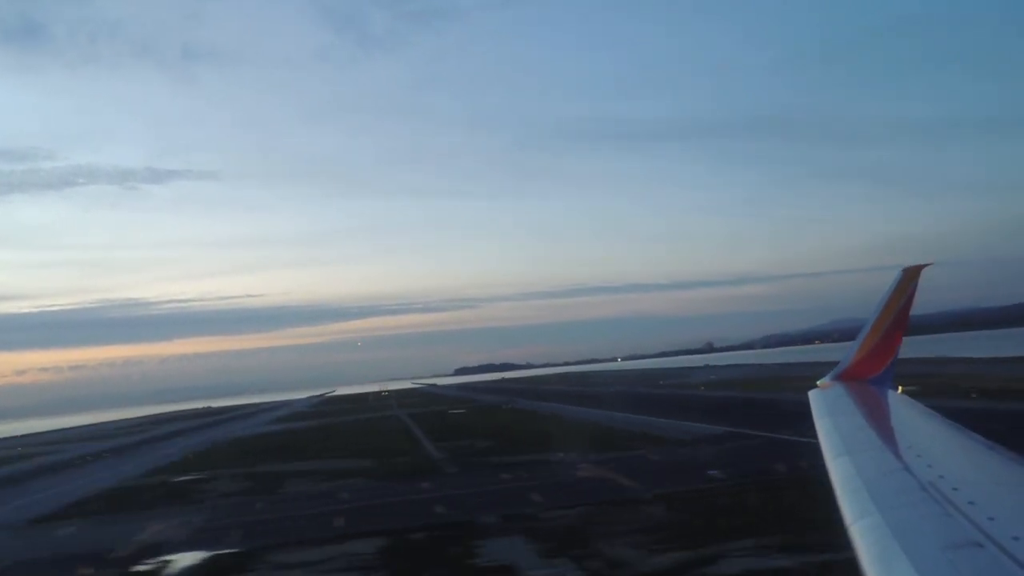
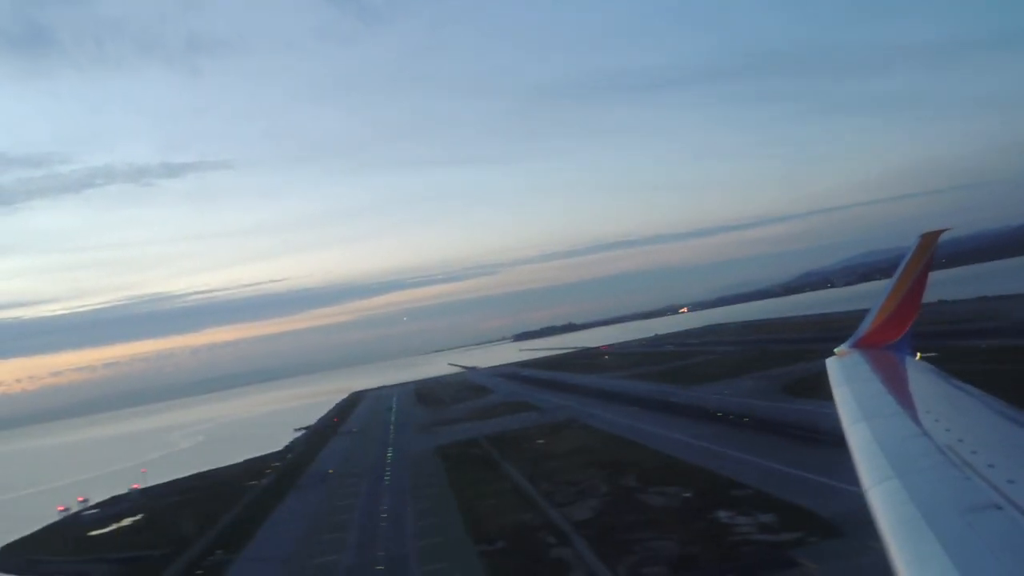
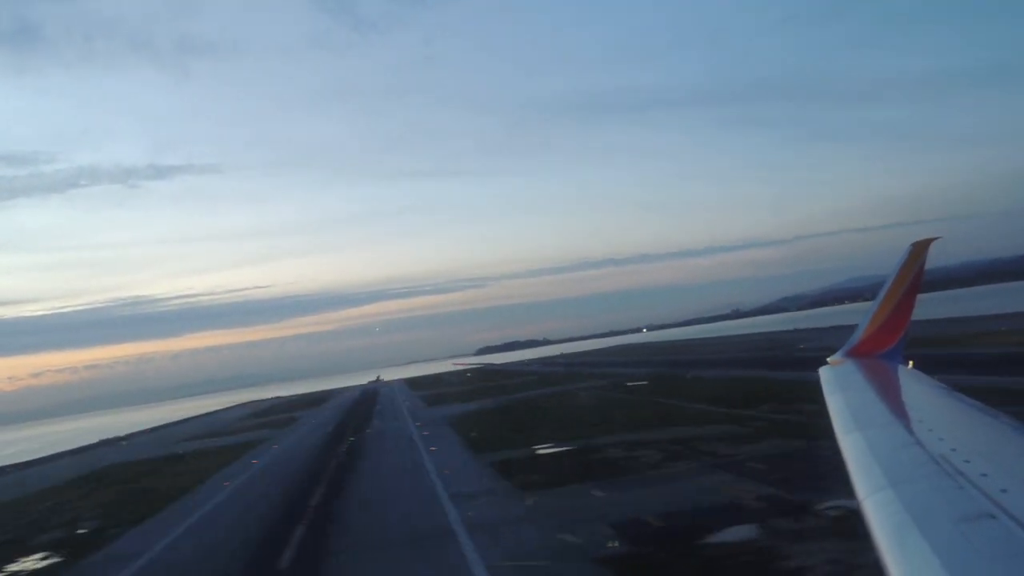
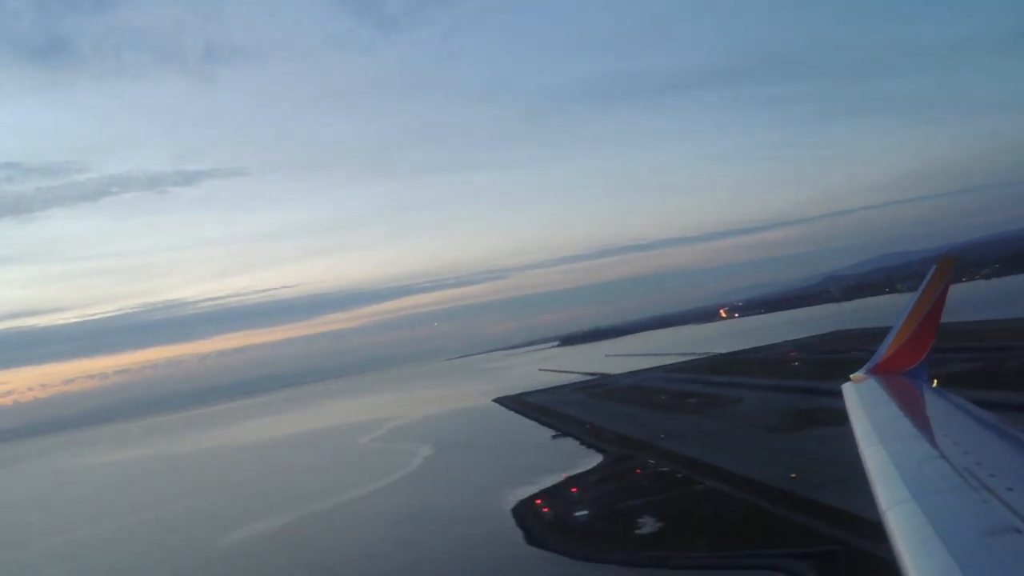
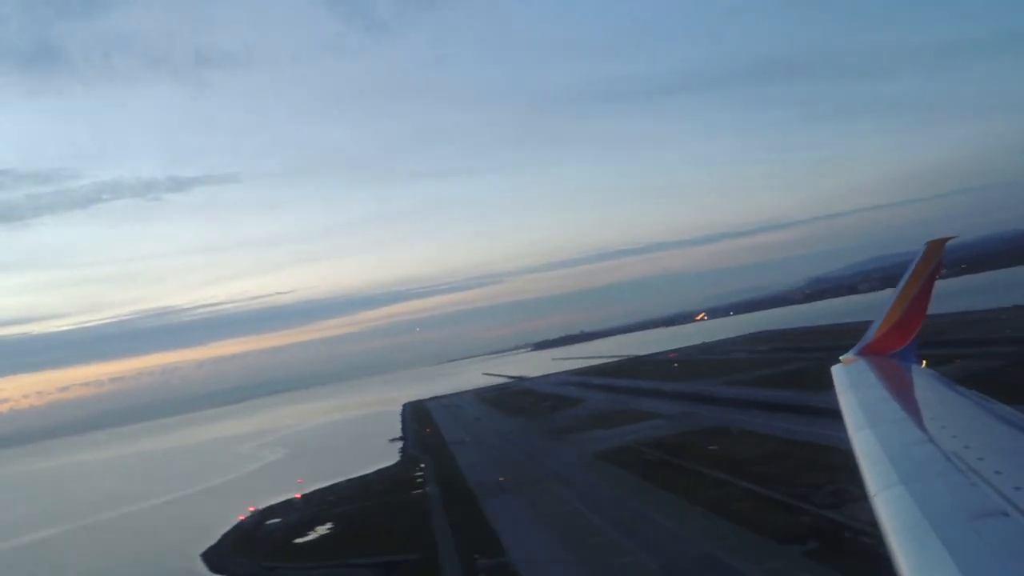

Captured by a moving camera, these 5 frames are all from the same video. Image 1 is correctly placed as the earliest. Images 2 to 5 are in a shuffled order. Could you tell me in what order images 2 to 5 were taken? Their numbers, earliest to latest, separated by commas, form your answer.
3, 2, 5, 4
